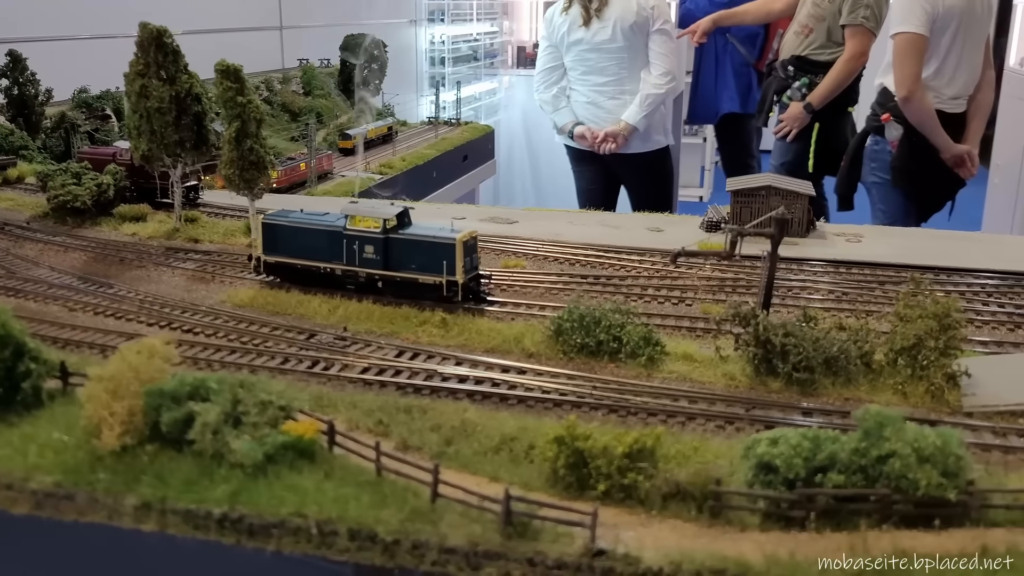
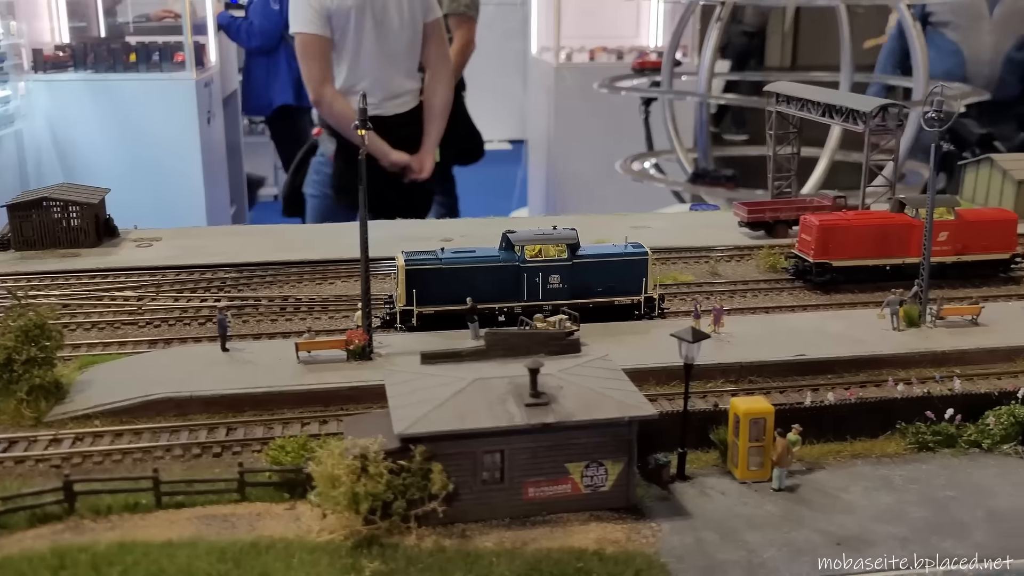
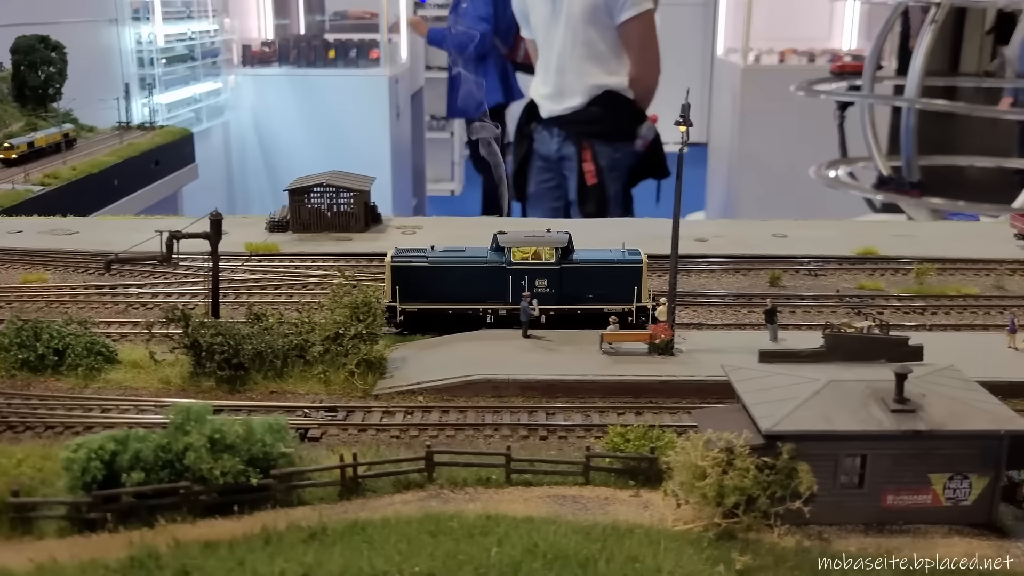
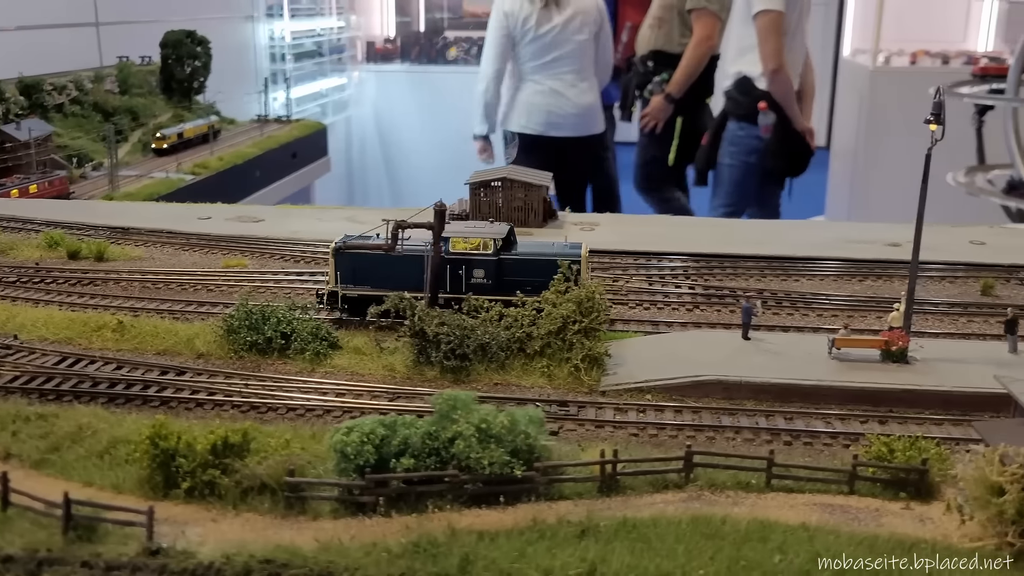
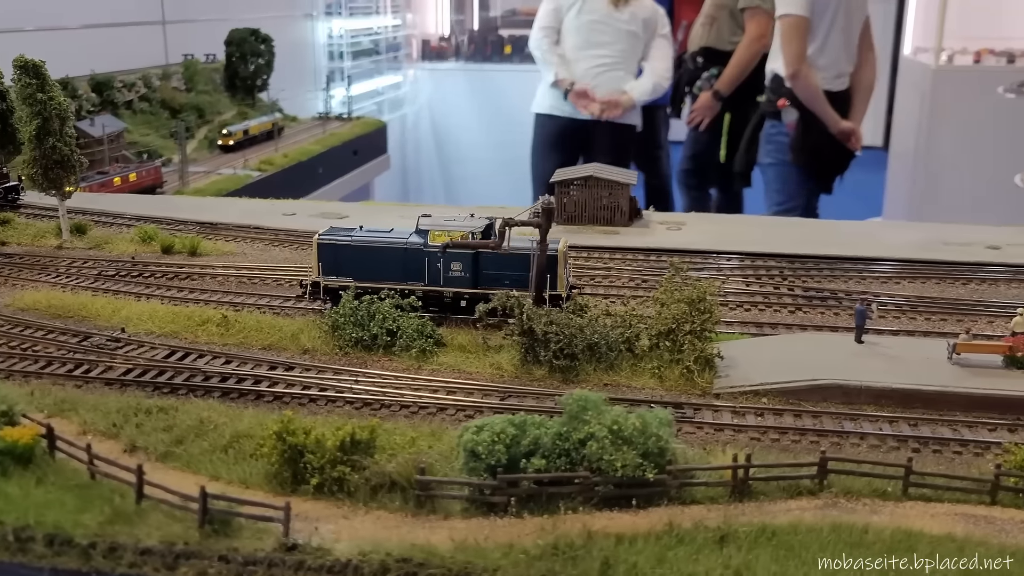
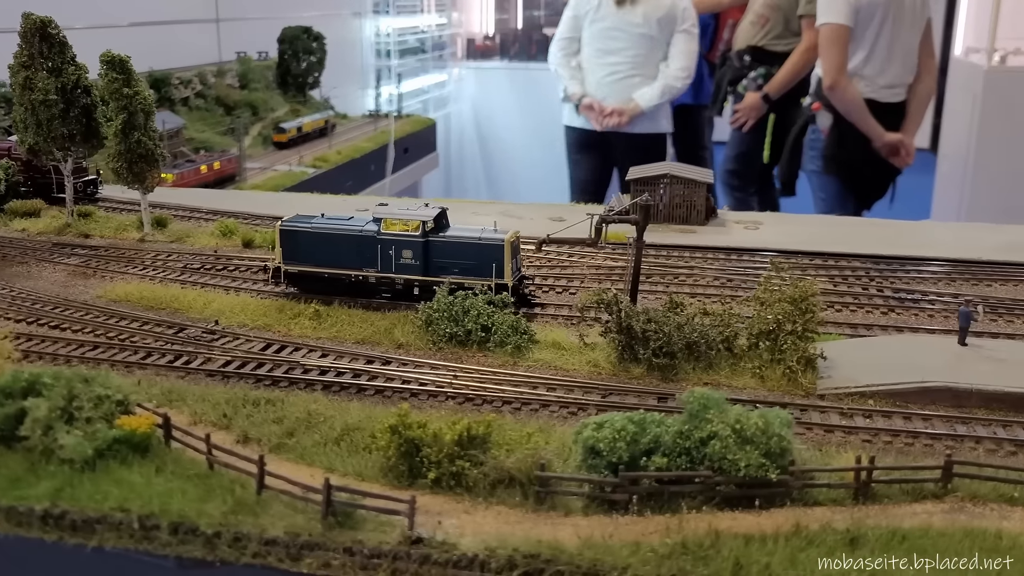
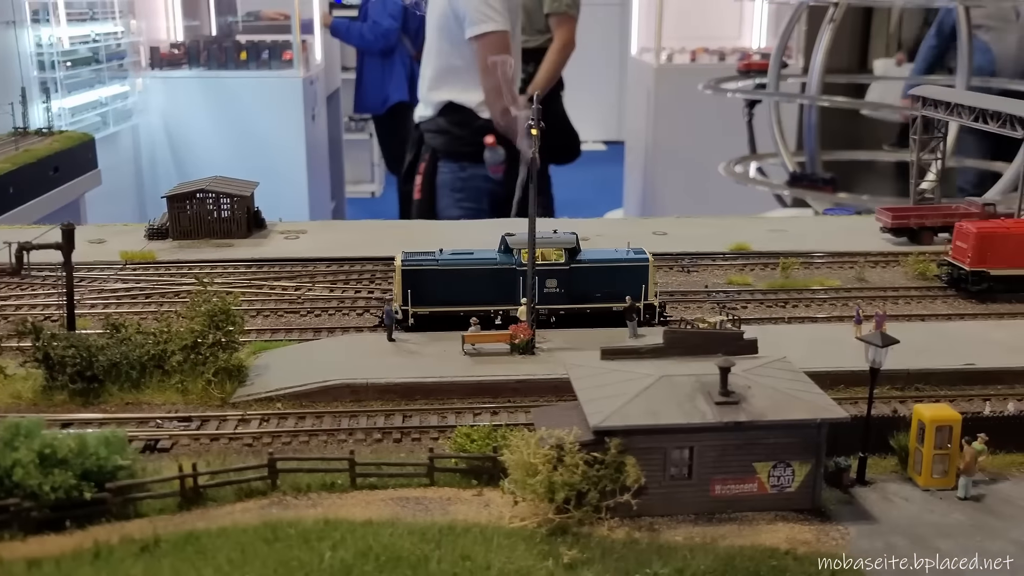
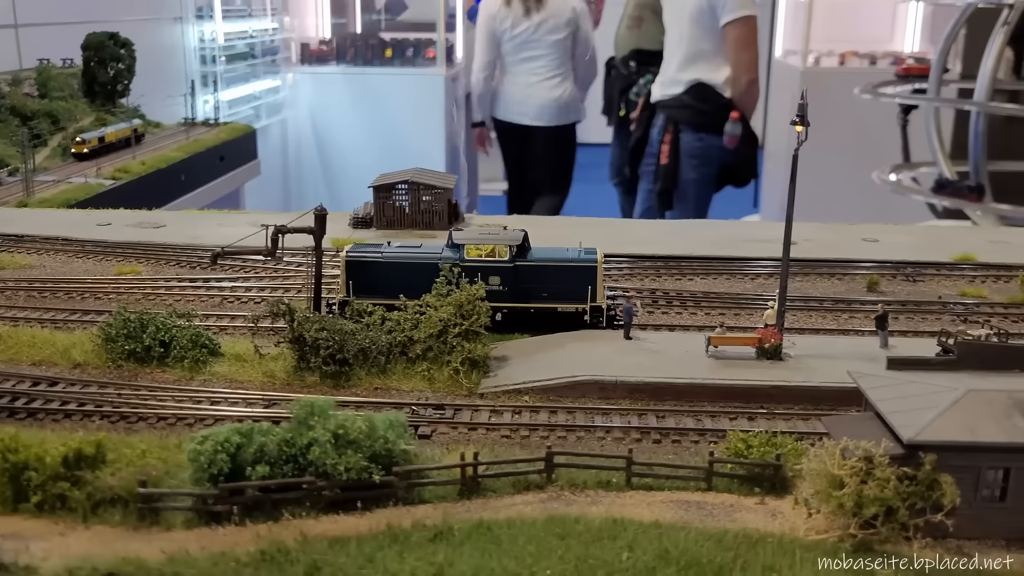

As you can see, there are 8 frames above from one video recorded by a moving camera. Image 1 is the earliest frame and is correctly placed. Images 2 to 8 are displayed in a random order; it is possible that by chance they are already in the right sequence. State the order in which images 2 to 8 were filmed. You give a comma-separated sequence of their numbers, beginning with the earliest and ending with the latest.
6, 5, 4, 8, 3, 7, 2
